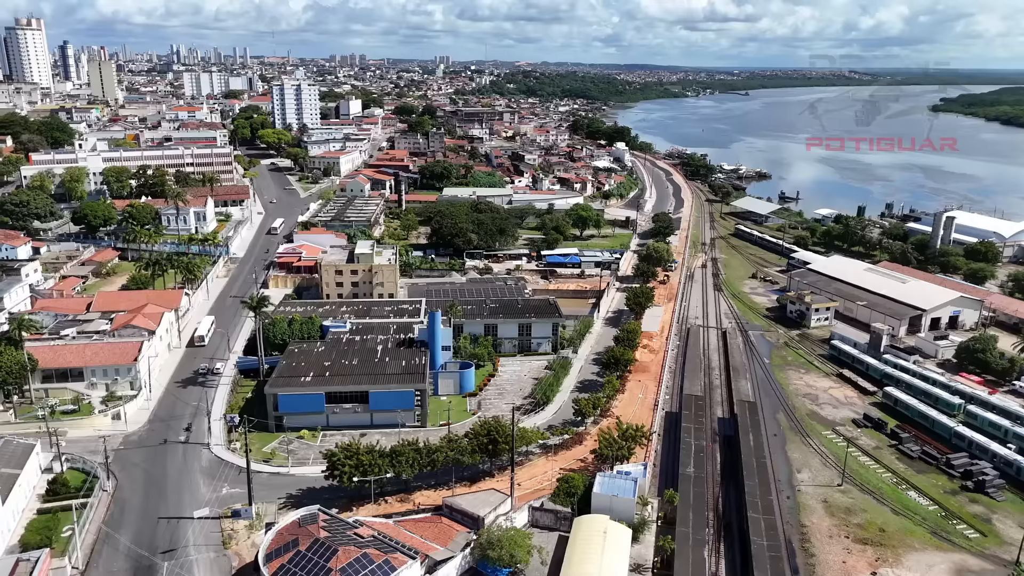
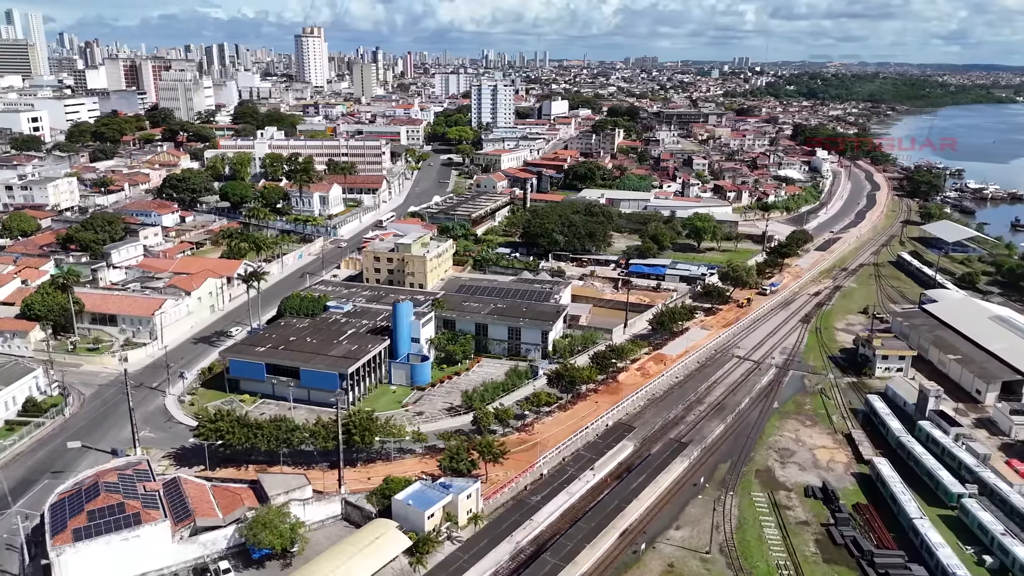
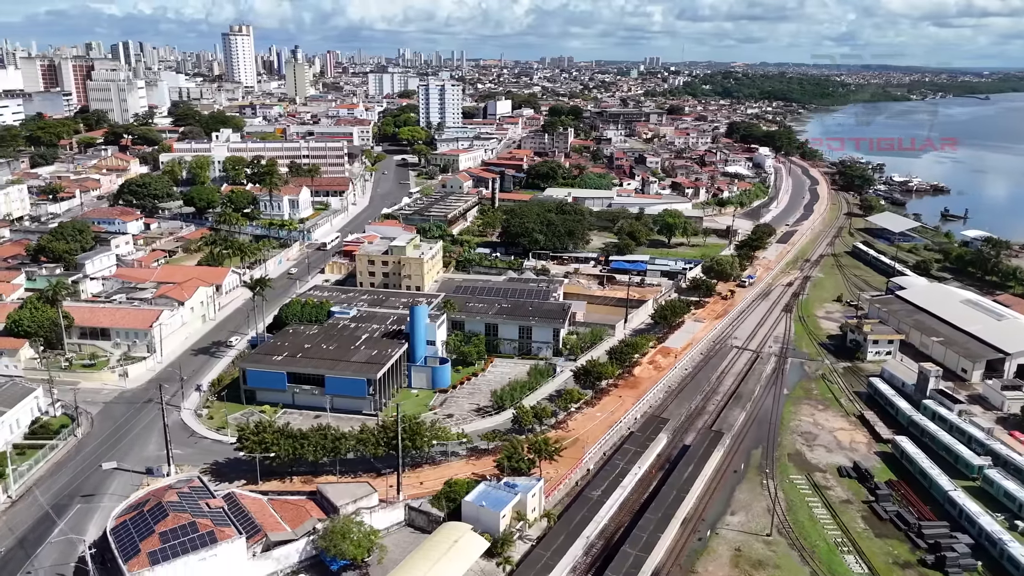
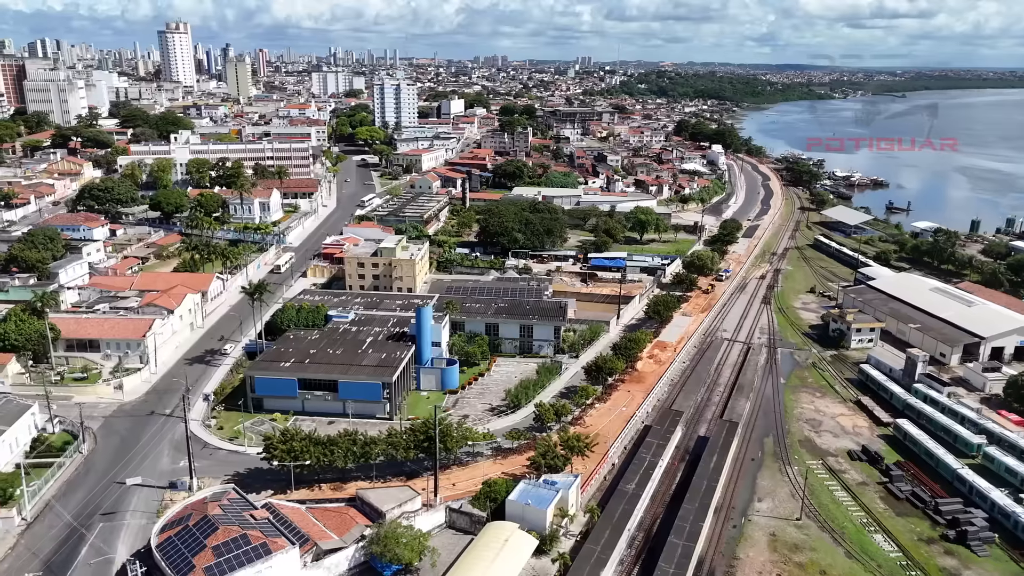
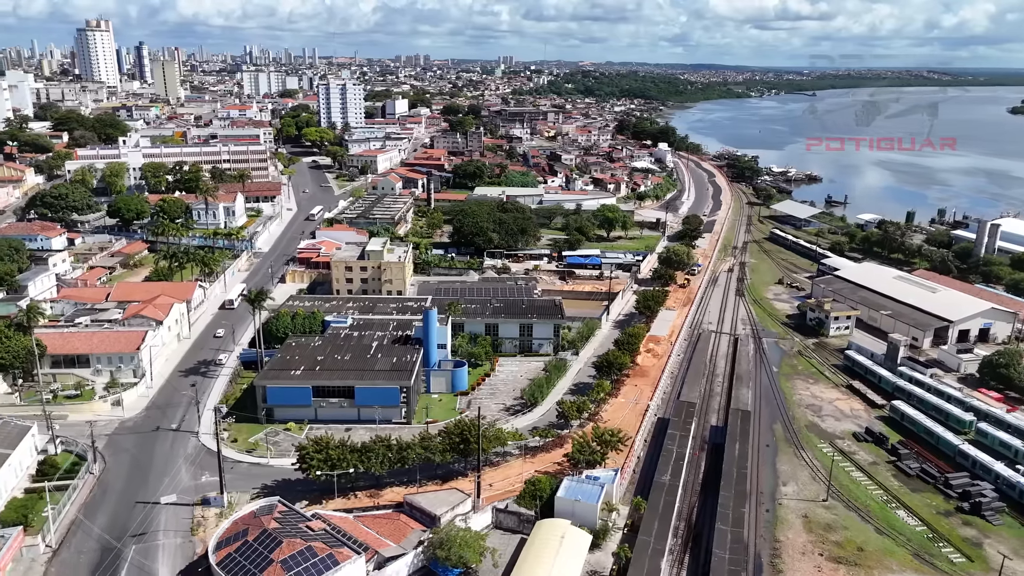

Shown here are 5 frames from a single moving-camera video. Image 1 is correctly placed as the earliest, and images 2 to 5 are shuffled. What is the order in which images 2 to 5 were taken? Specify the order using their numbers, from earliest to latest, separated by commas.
5, 4, 3, 2
